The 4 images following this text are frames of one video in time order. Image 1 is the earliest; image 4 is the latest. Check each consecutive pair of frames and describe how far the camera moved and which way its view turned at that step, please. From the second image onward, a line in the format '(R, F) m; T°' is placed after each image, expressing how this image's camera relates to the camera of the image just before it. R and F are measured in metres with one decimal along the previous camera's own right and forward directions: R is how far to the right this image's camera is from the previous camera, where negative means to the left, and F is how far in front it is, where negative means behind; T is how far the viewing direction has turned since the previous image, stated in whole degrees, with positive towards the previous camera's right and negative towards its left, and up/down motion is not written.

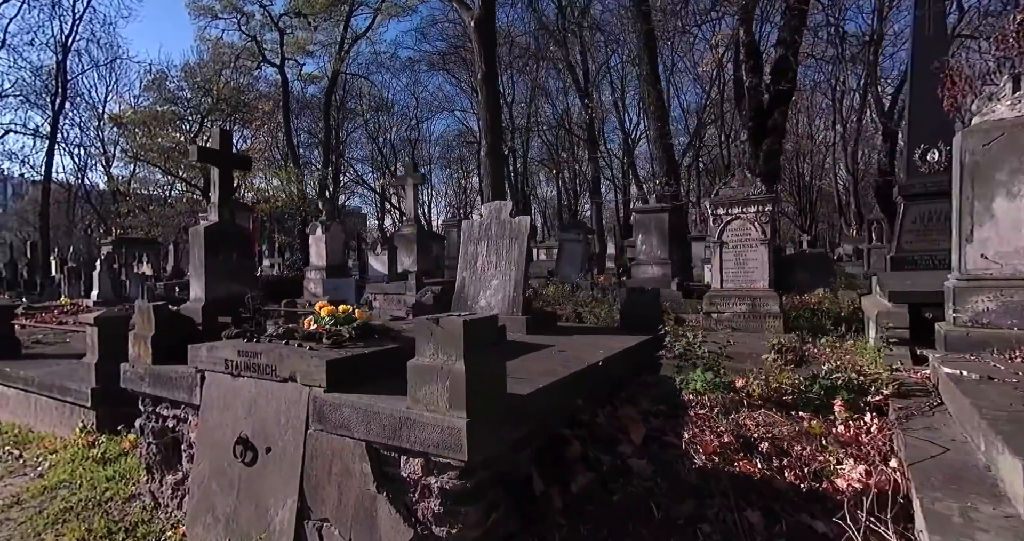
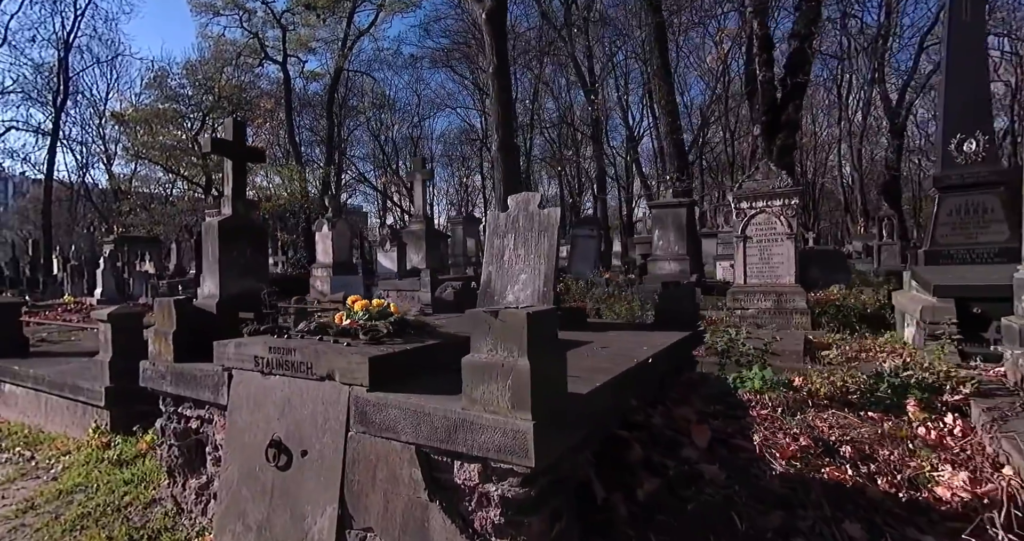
(-0.3, +0.2) m; 0°
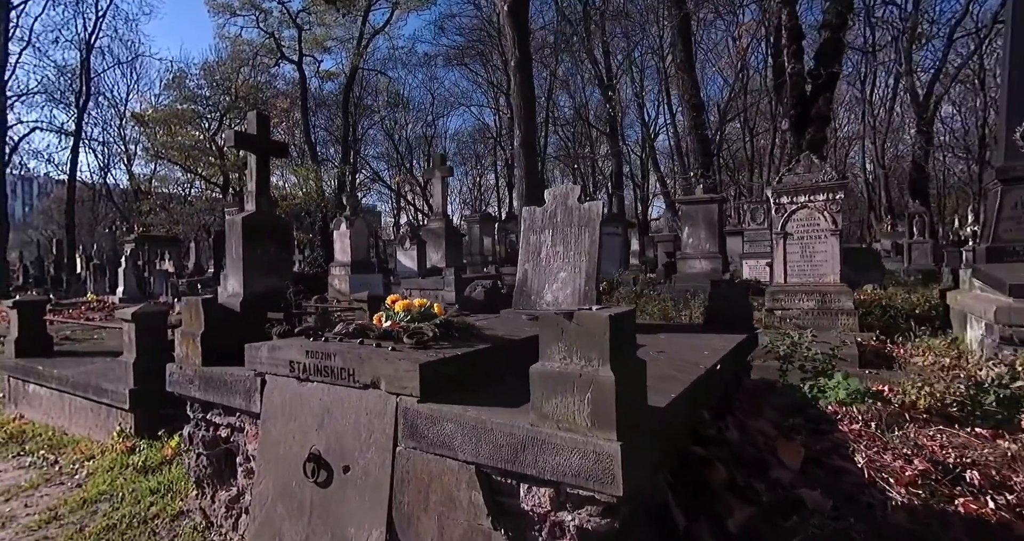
(-0.2, +0.3) m; -1°
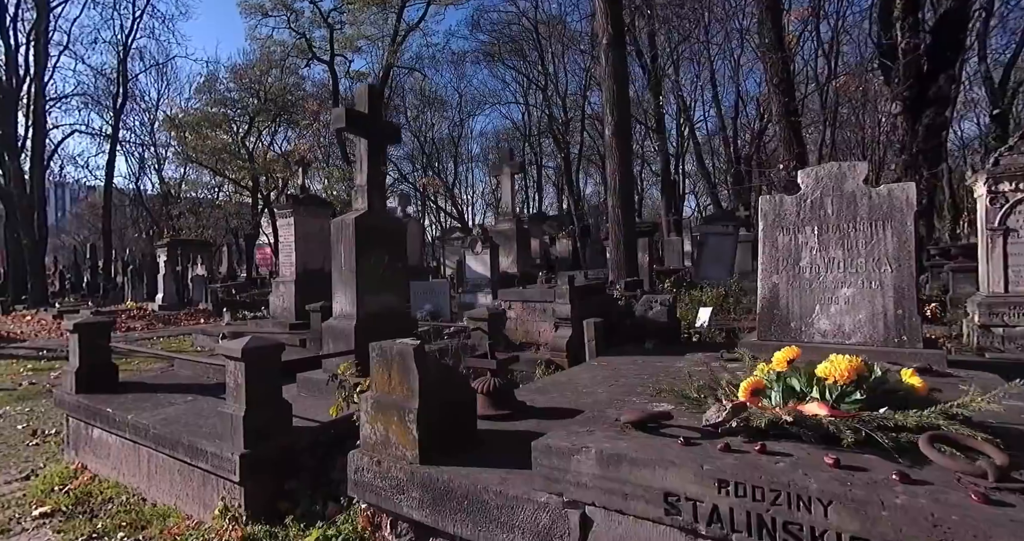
(-1.5, +1.6) m; -2°
